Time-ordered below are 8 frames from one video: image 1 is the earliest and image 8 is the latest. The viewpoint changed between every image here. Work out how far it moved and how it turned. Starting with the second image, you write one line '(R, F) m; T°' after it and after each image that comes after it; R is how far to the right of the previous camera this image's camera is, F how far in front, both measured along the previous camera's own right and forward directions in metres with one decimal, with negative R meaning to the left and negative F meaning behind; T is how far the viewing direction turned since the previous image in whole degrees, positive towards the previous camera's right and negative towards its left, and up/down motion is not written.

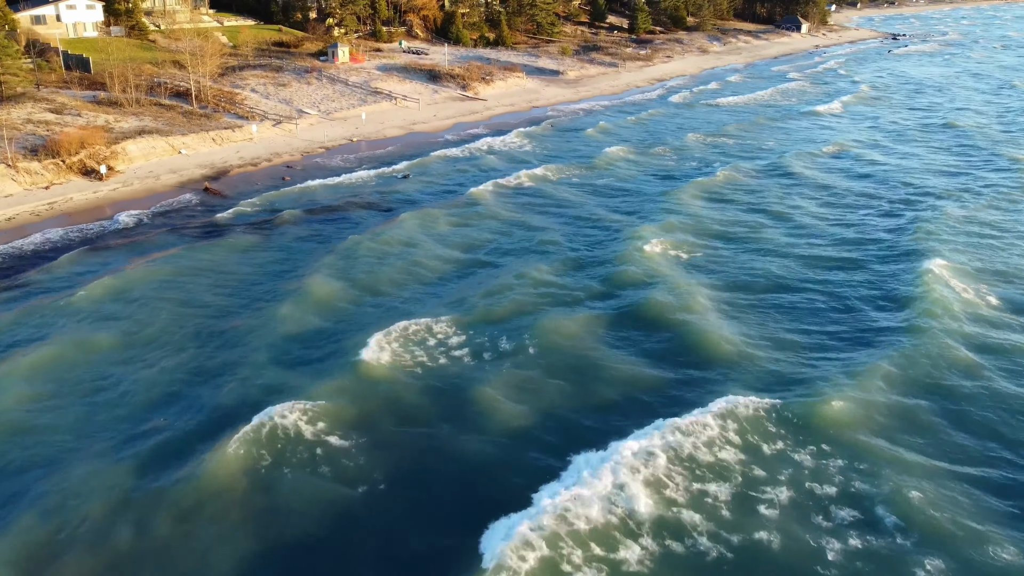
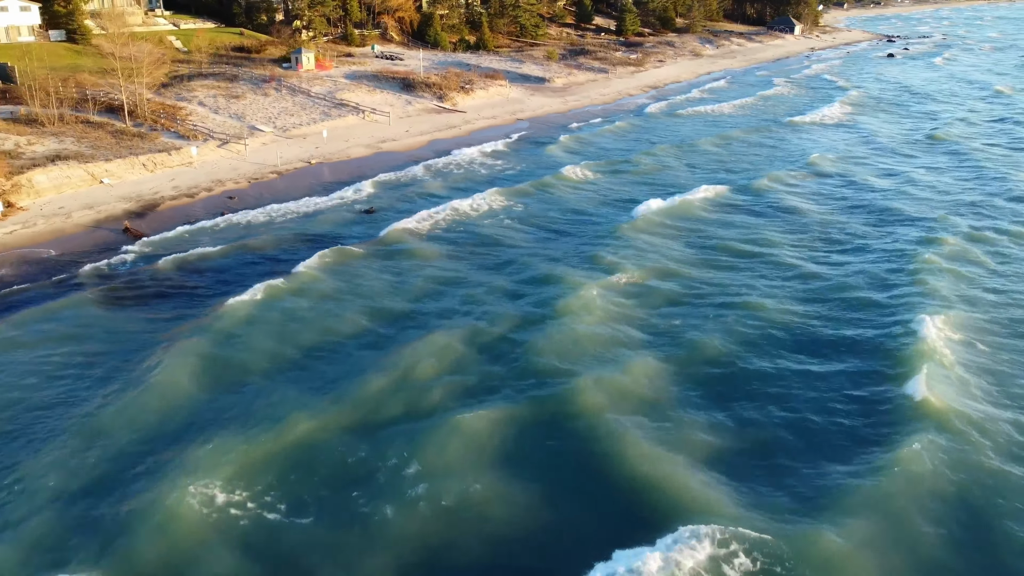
(+0.1, +4.6) m; +1°
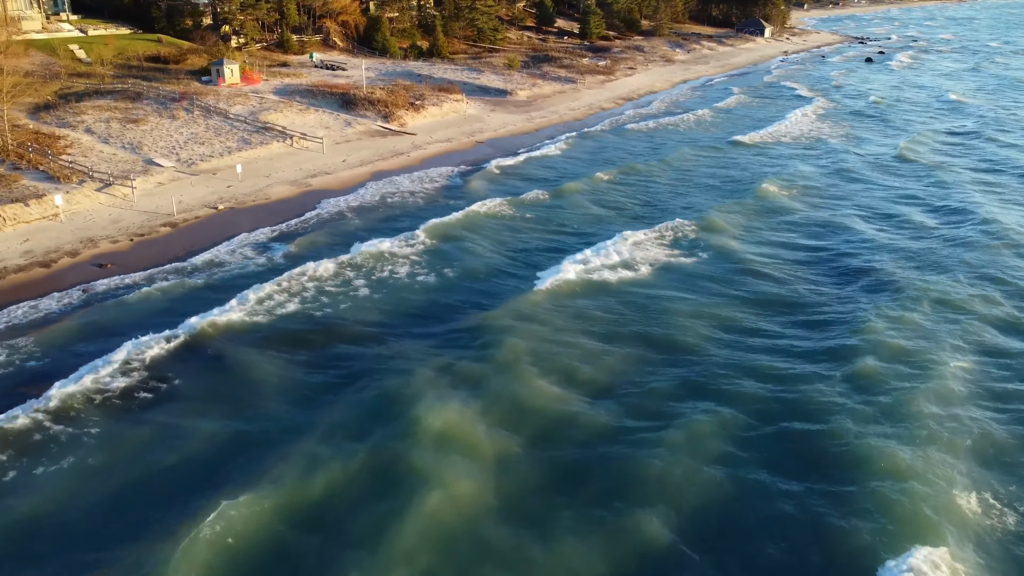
(+0.1, +6.1) m; +3°
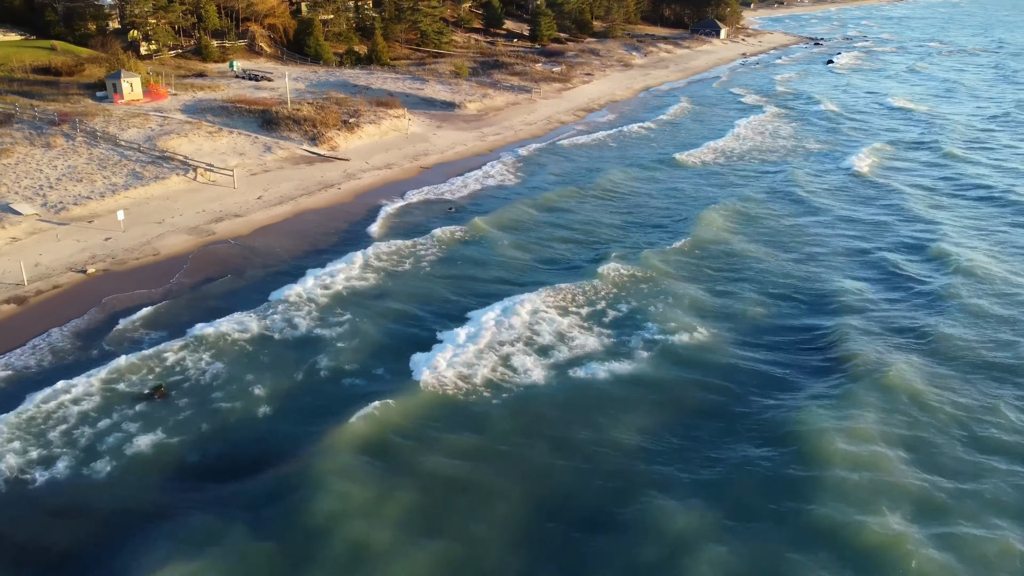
(-0.1, +5.1) m; +4°
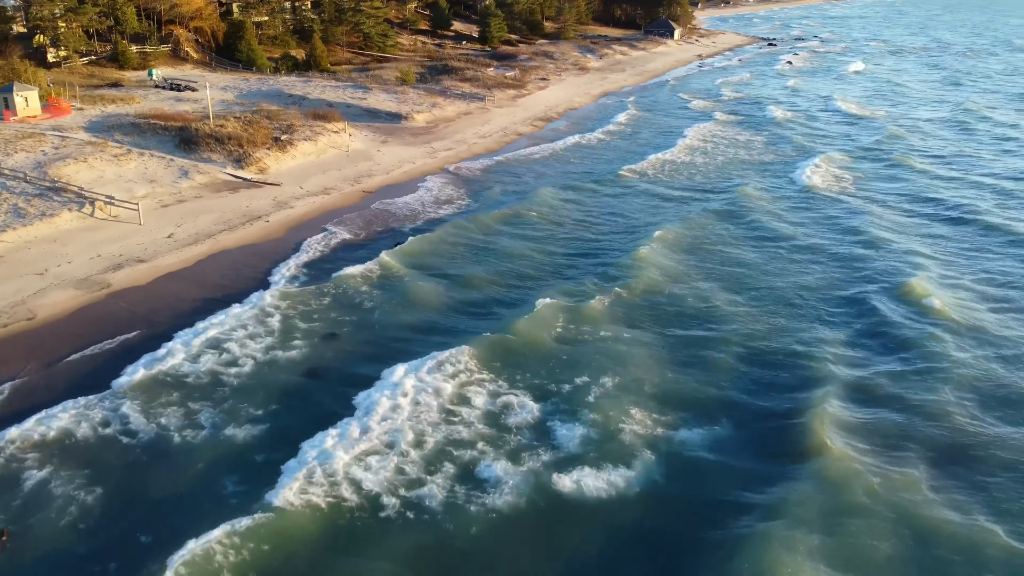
(-0.2, +3.6) m; +3°
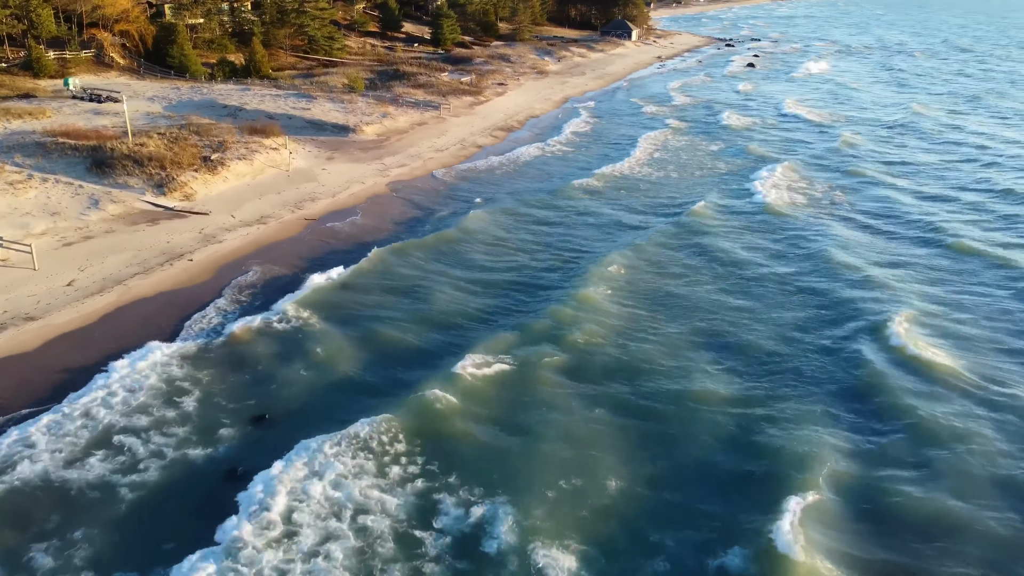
(-0.3, +3.1) m; +3°
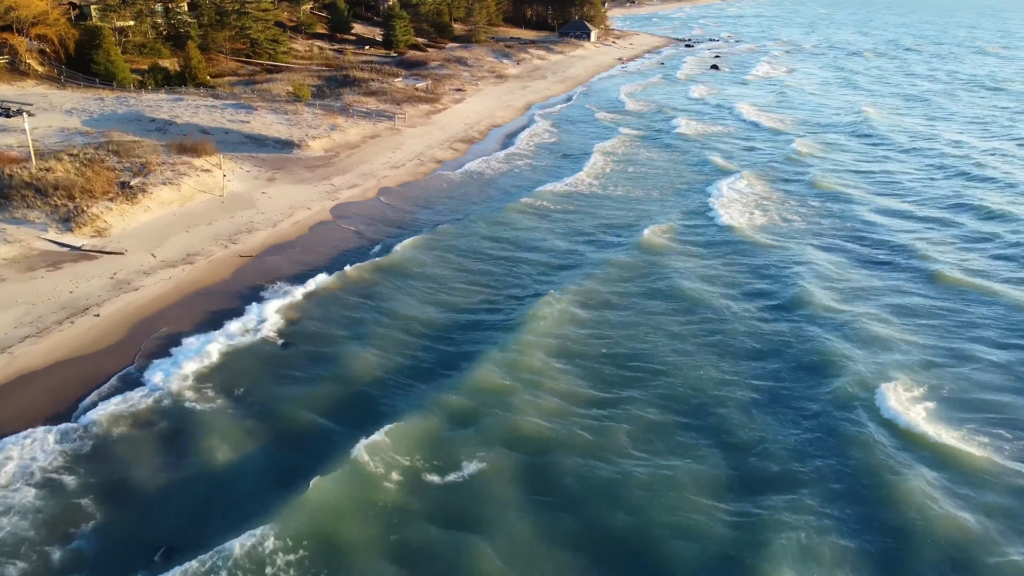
(-0.3, +3.1) m; +3°
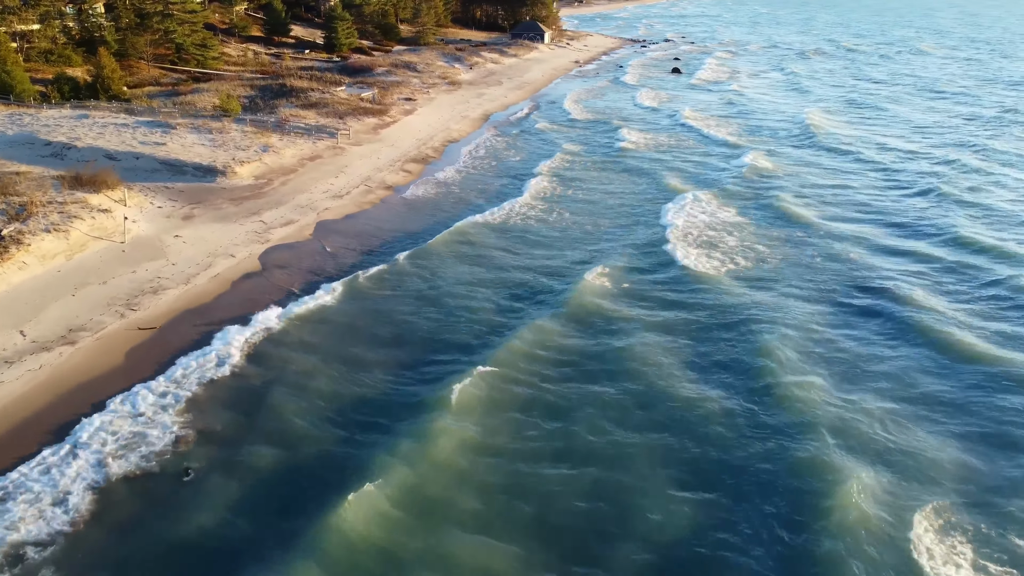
(-0.5, +4.1) m; +4°
